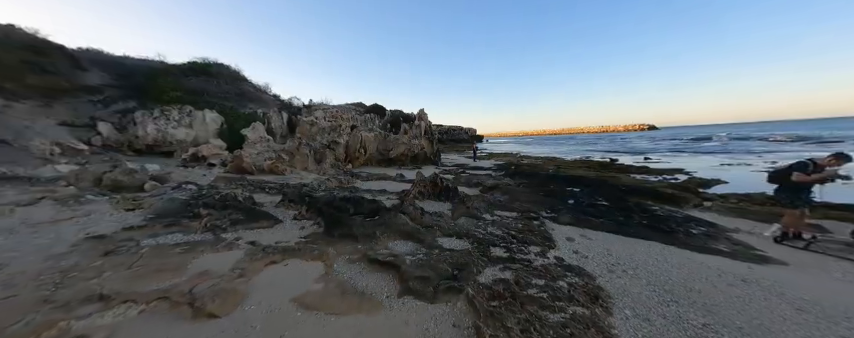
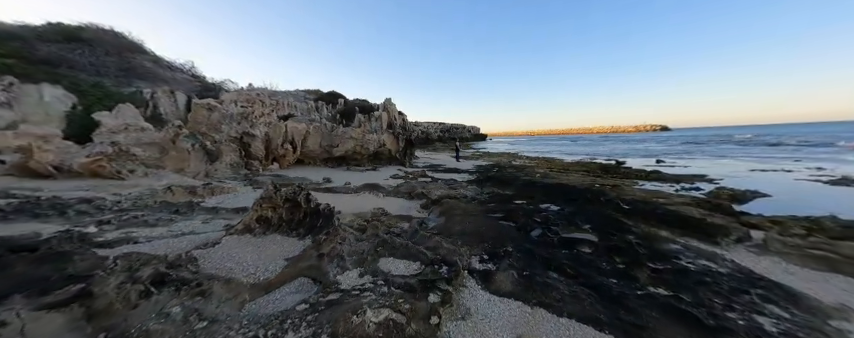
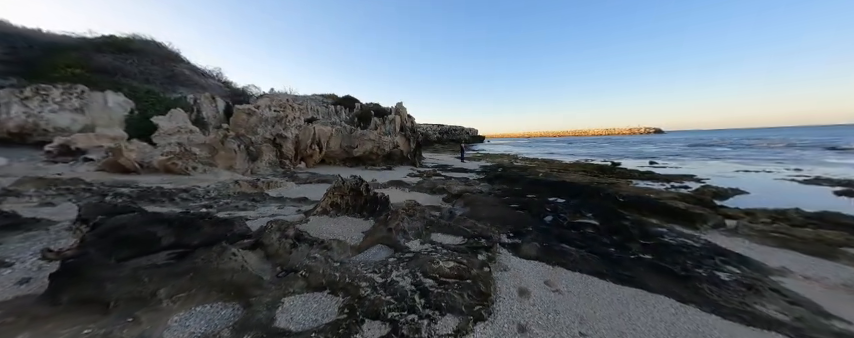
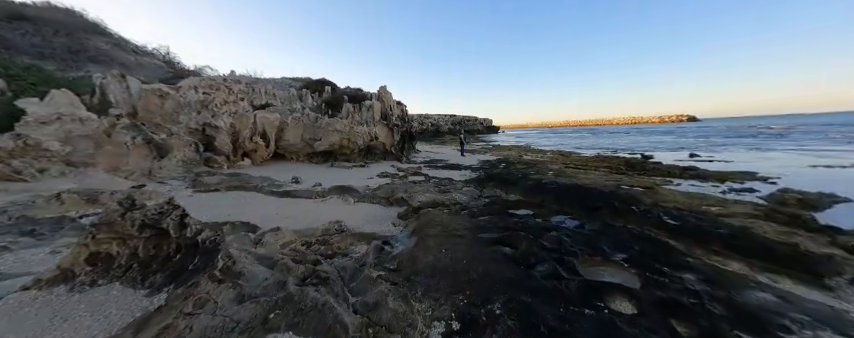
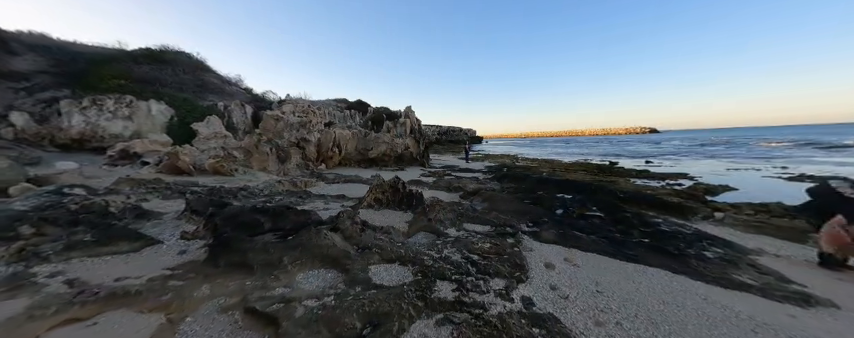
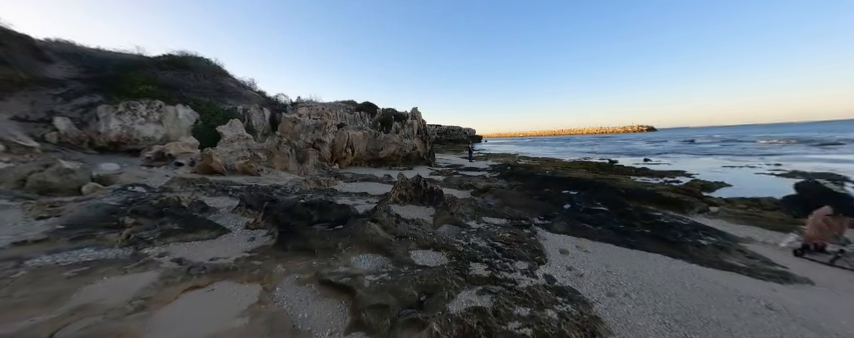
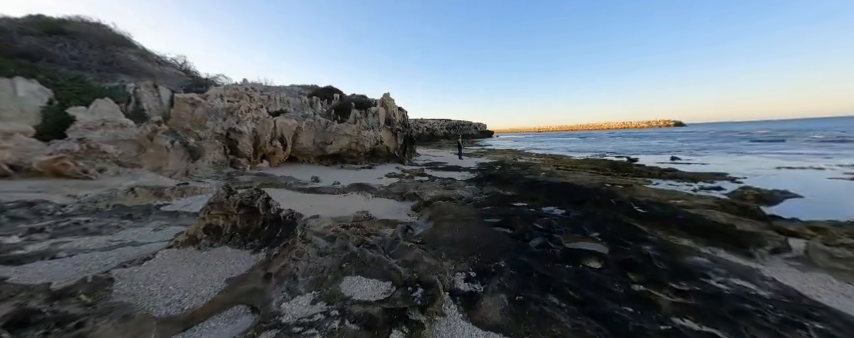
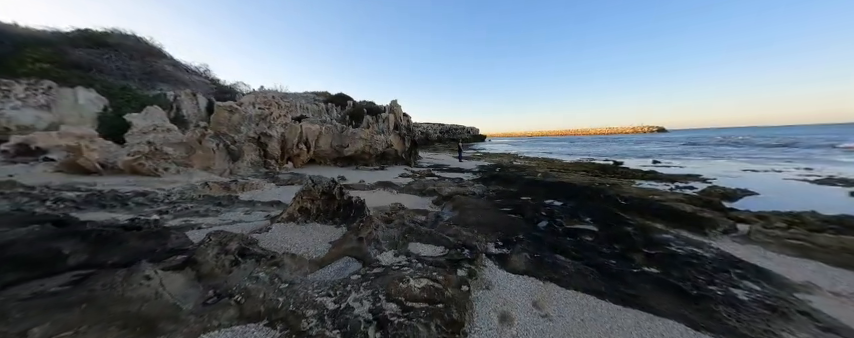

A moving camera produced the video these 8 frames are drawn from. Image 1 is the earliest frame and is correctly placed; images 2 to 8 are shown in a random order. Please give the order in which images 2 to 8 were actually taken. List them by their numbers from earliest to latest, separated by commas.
6, 5, 3, 8, 2, 7, 4
